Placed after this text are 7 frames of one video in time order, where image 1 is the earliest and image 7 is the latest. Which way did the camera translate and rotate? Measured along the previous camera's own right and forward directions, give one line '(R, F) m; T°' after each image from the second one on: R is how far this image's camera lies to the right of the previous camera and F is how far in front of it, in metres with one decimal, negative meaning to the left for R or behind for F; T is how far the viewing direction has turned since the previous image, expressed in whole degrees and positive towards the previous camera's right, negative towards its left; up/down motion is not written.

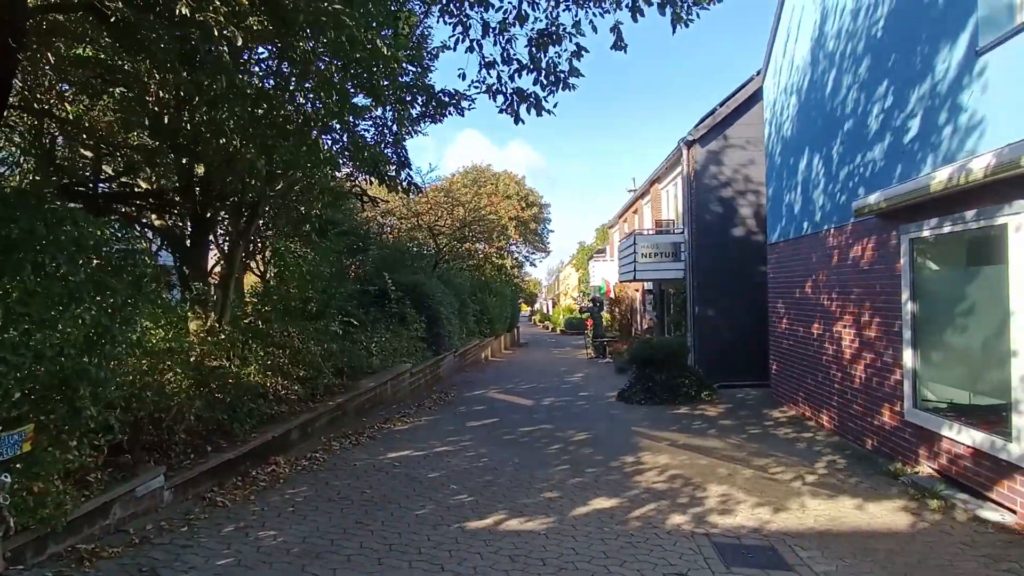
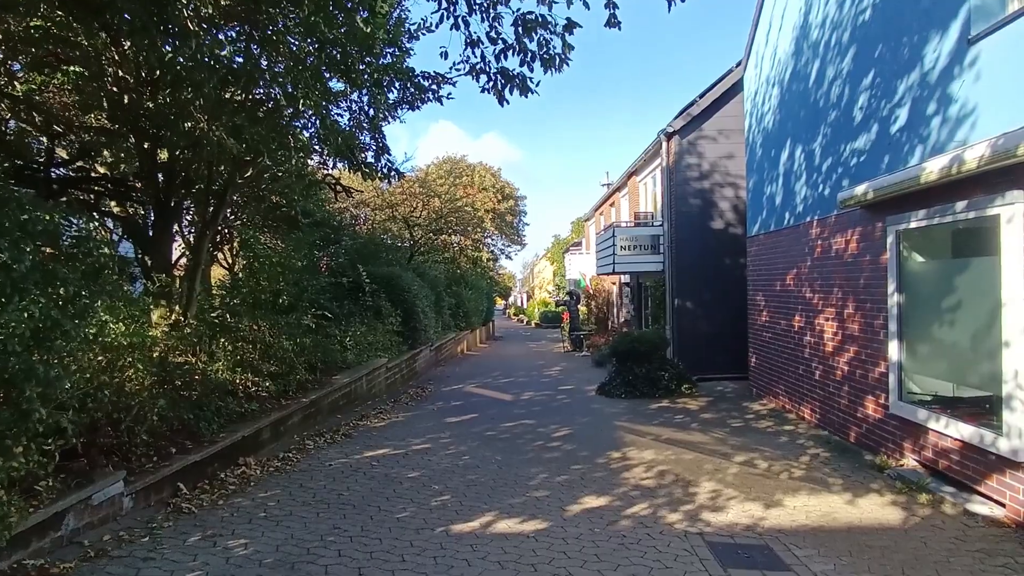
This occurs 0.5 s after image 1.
(-0.1, +0.2) m; +3°
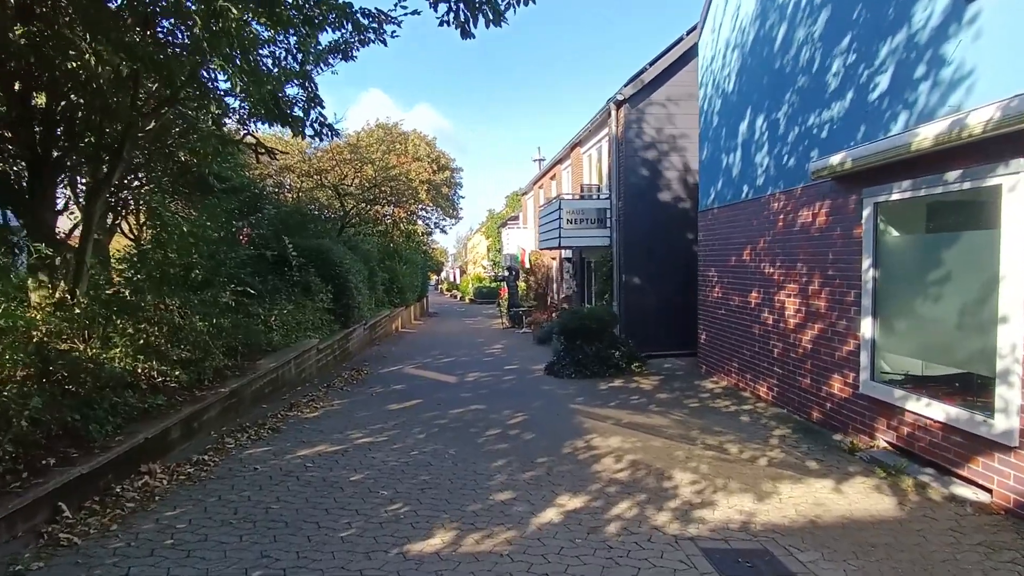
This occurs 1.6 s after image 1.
(-0.2, +0.8) m; +7°
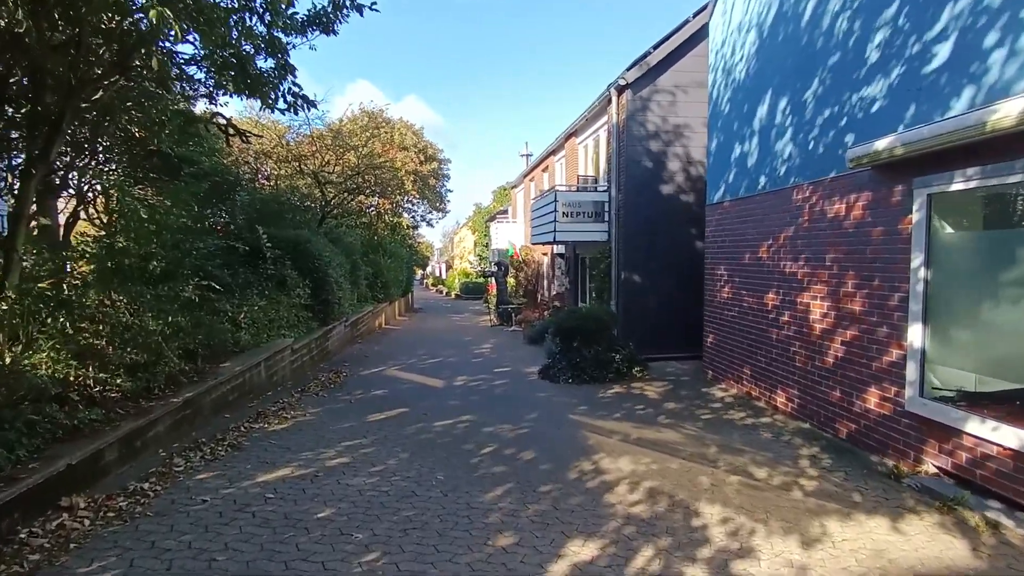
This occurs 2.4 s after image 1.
(-0.1, +0.9) m; +1°
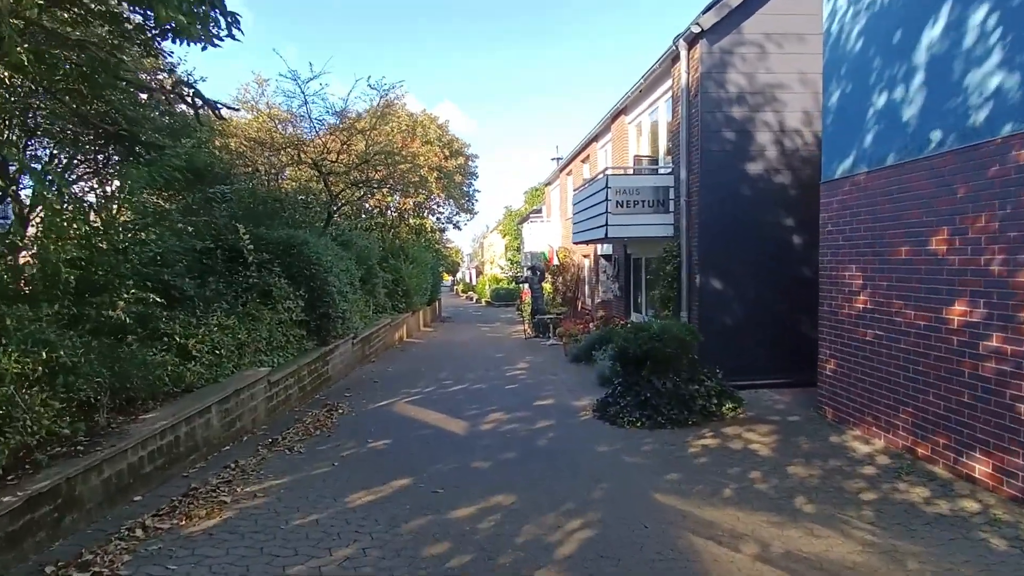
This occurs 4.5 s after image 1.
(-0.2, +2.6) m; -3°
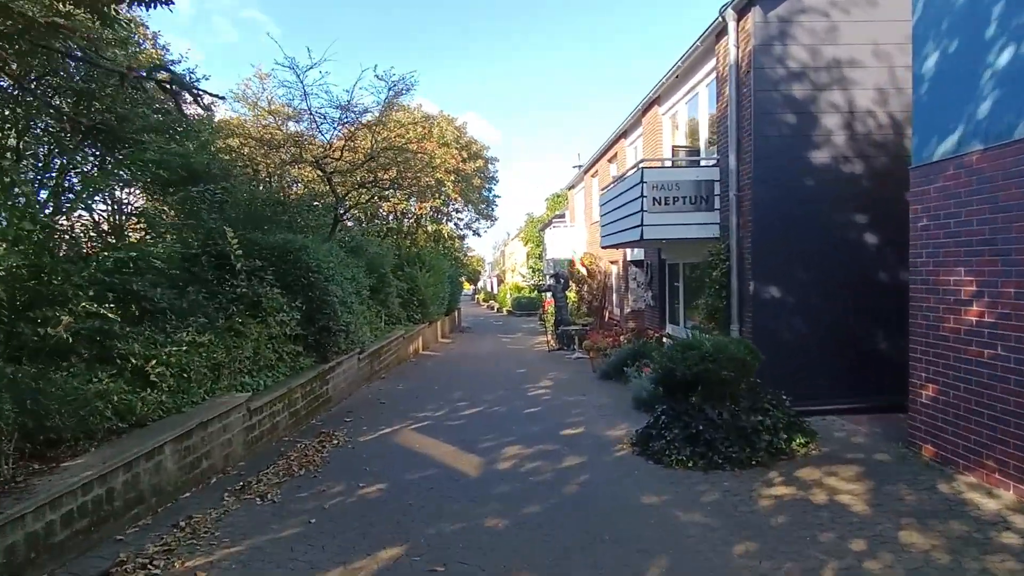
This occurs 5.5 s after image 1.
(0.0, +1.3) m; -2°
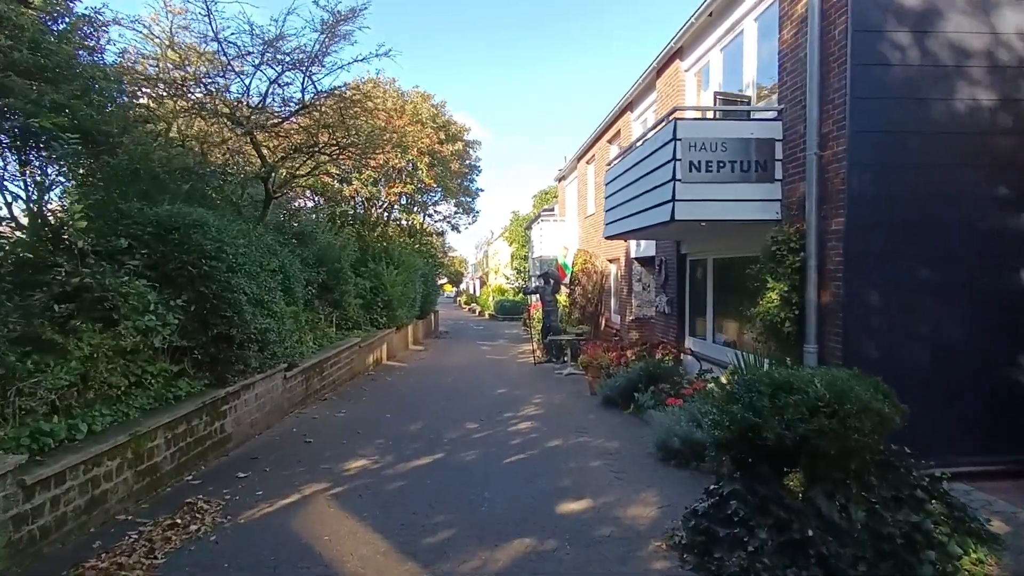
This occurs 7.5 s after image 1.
(+0.1, +2.7) m; +2°
